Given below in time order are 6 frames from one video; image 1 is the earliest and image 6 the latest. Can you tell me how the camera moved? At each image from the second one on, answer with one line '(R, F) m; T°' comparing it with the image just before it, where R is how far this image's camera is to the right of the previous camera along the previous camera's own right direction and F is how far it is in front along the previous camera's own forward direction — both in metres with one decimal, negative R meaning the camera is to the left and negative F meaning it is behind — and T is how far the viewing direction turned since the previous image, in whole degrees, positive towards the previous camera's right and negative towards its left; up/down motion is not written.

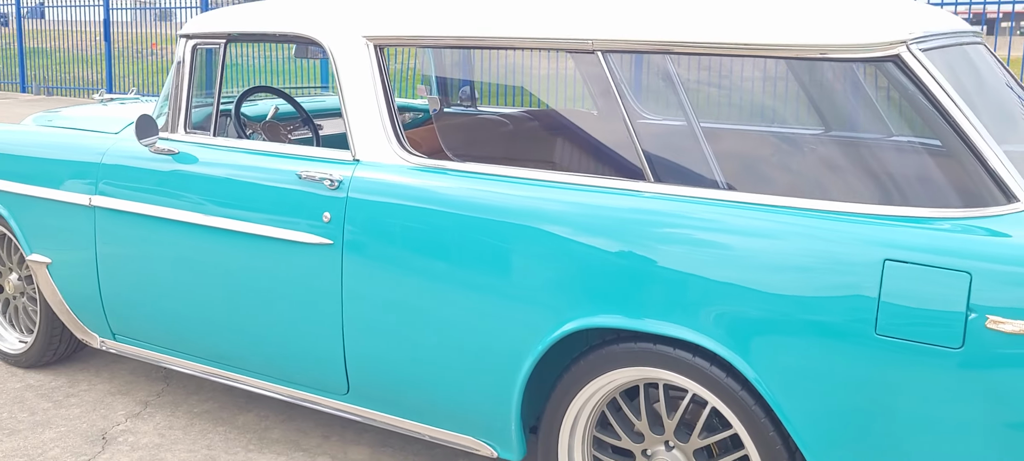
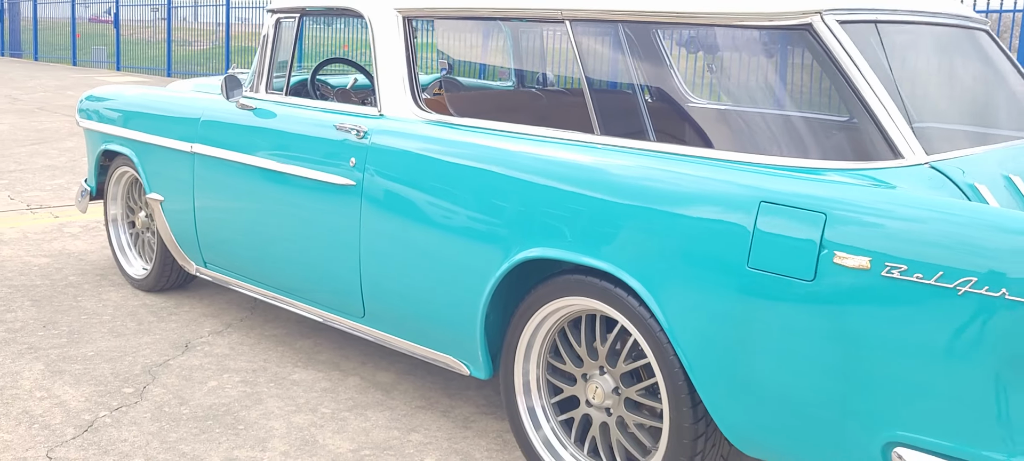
(+0.7, -0.3) m; -11°
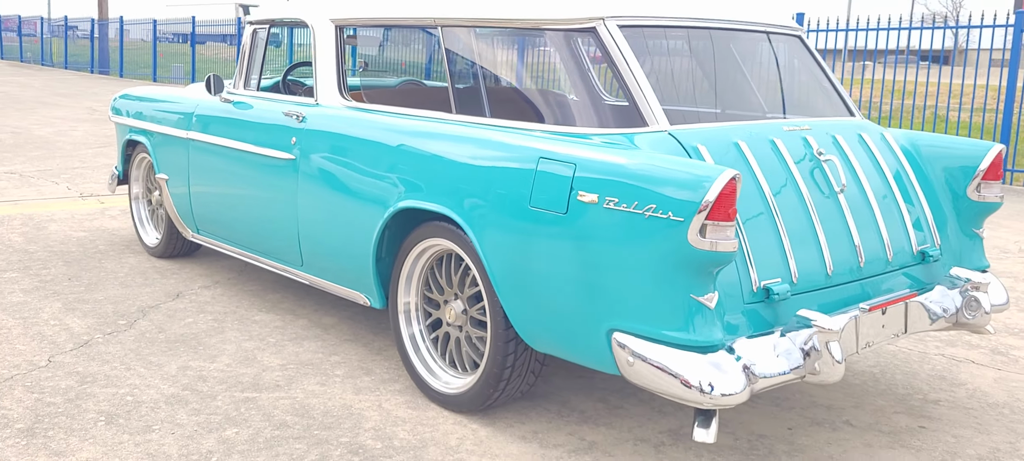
(+0.8, -0.8) m; -5°
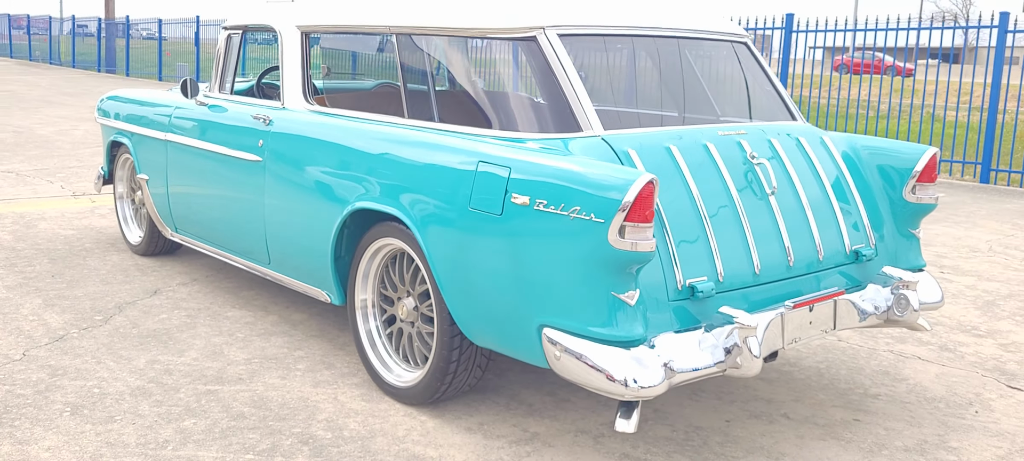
(+0.3, -0.2) m; -1°
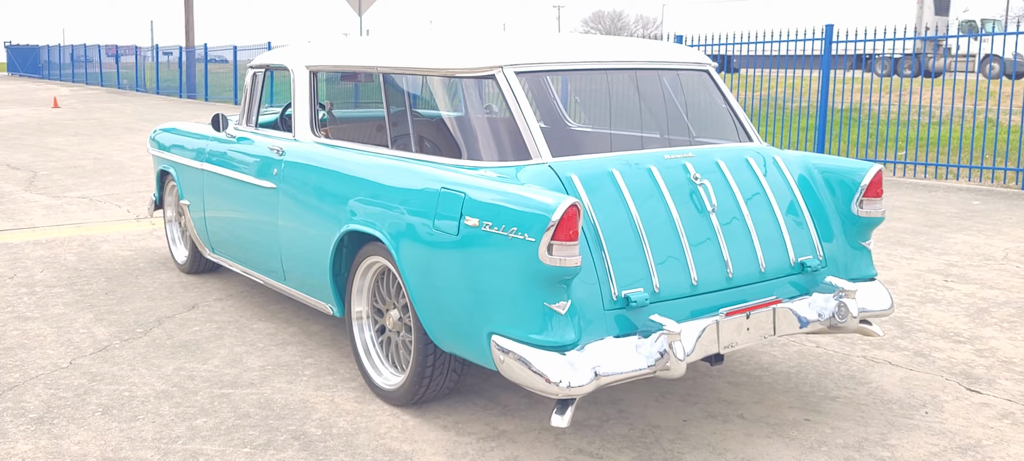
(+0.5, -0.4) m; -5°
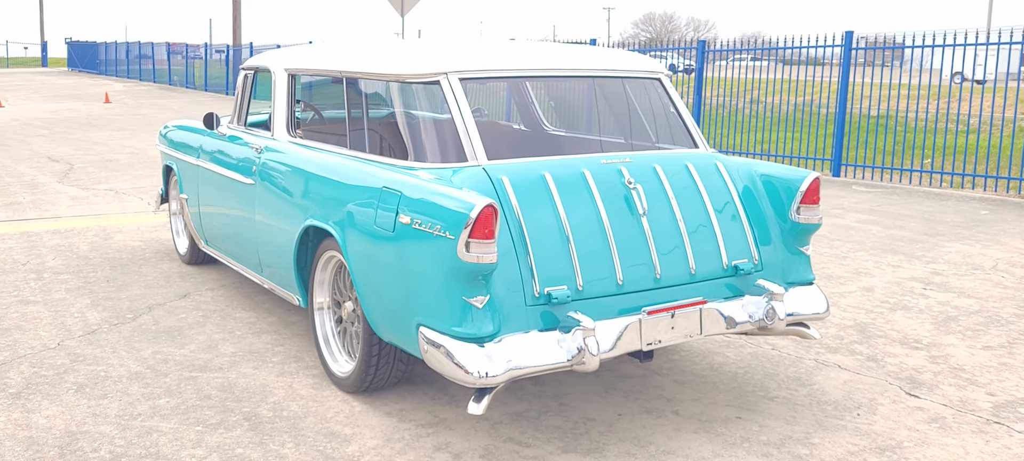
(+0.5, -0.2) m; -3°
